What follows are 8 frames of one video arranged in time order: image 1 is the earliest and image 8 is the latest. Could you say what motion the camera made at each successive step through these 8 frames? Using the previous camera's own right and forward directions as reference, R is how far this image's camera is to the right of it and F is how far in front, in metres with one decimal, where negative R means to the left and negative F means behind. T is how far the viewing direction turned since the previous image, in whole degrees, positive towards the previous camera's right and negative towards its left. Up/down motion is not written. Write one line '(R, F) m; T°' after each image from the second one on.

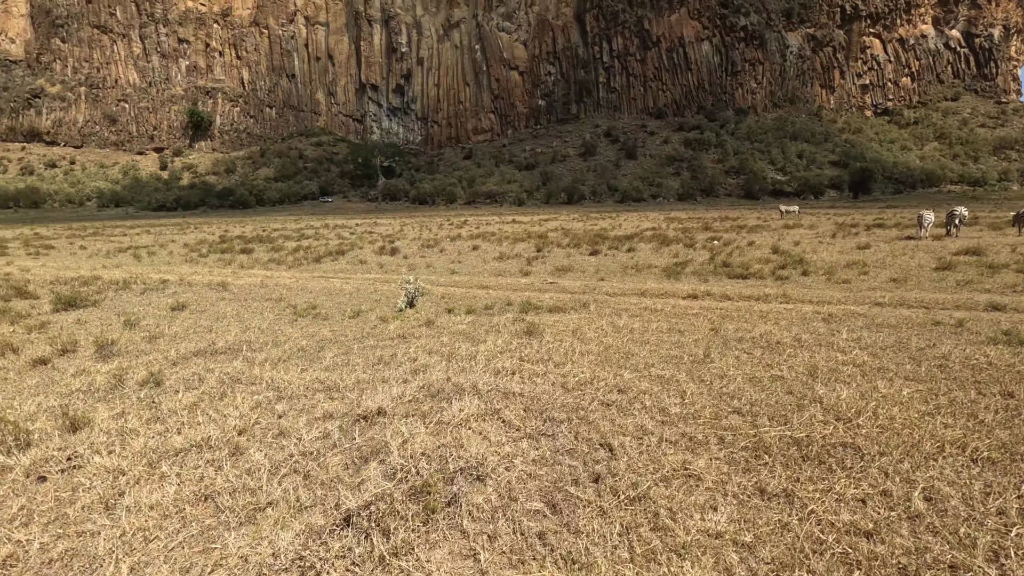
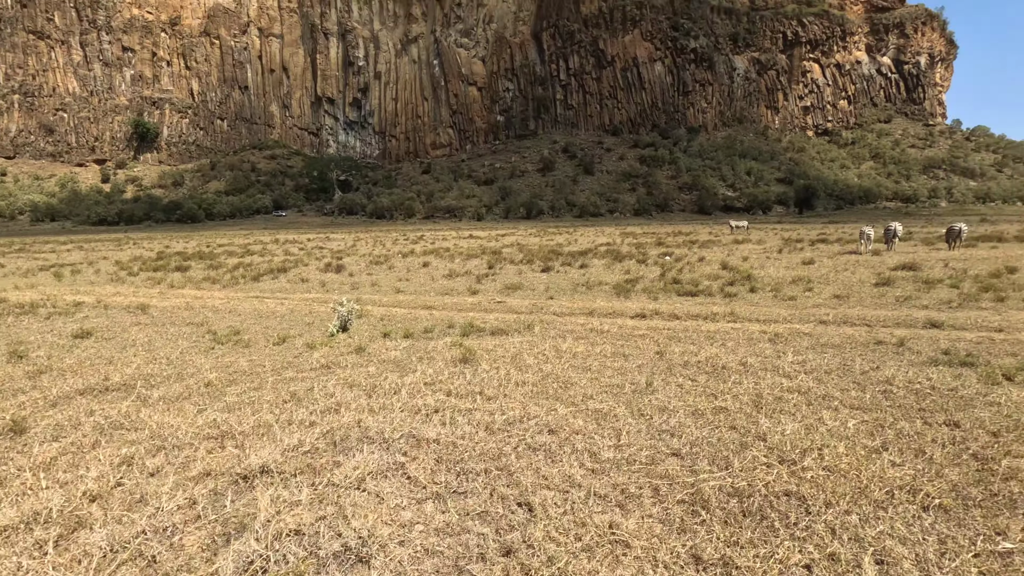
(+0.3, +0.4) m; +4°
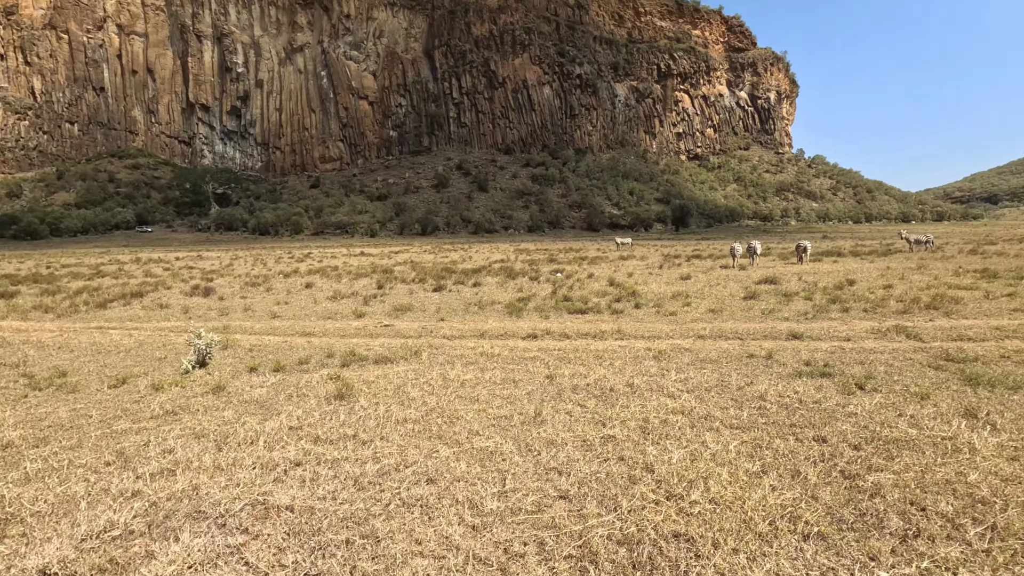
(+0.2, +0.3) m; +11°
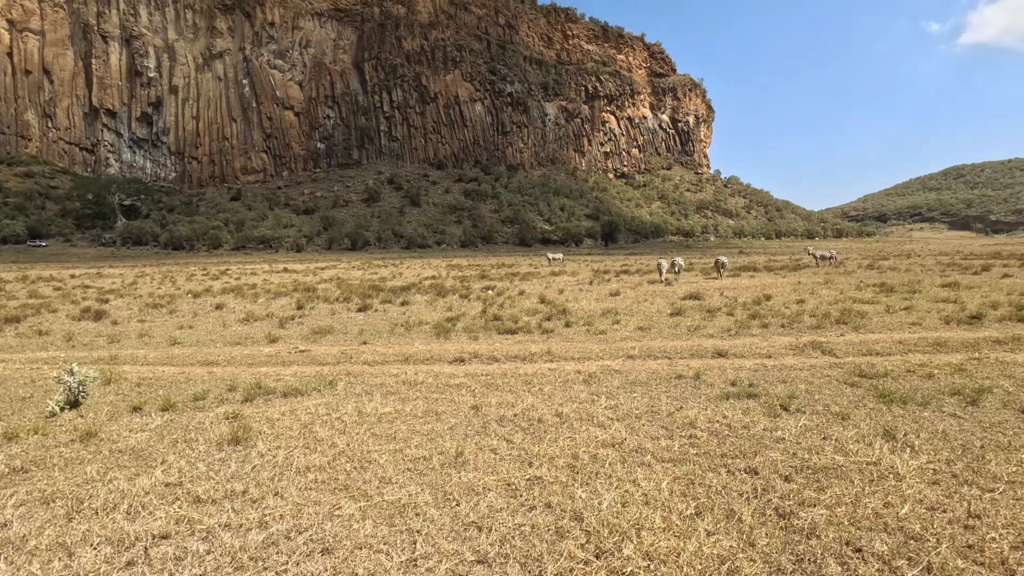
(+0.1, +0.4) m; +7°
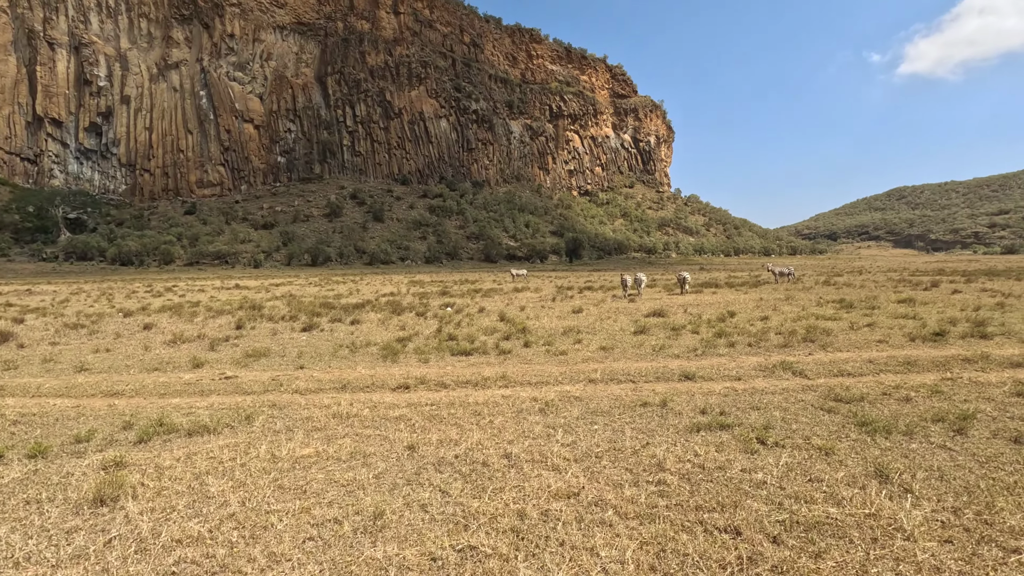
(+0.2, +0.8) m; +4°
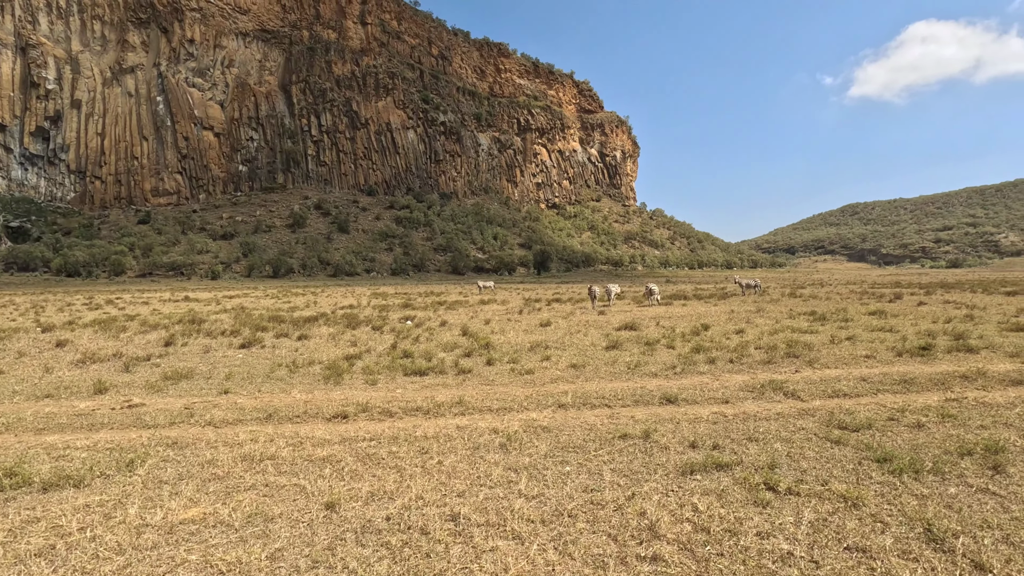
(+0.1, +1.1) m; +3°
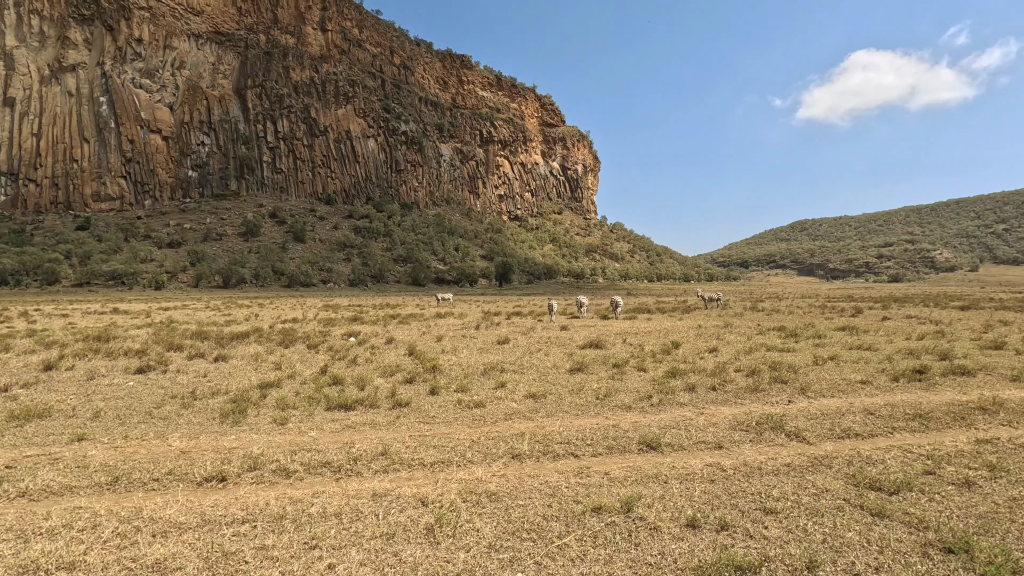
(+0.2, +1.6) m; +4°
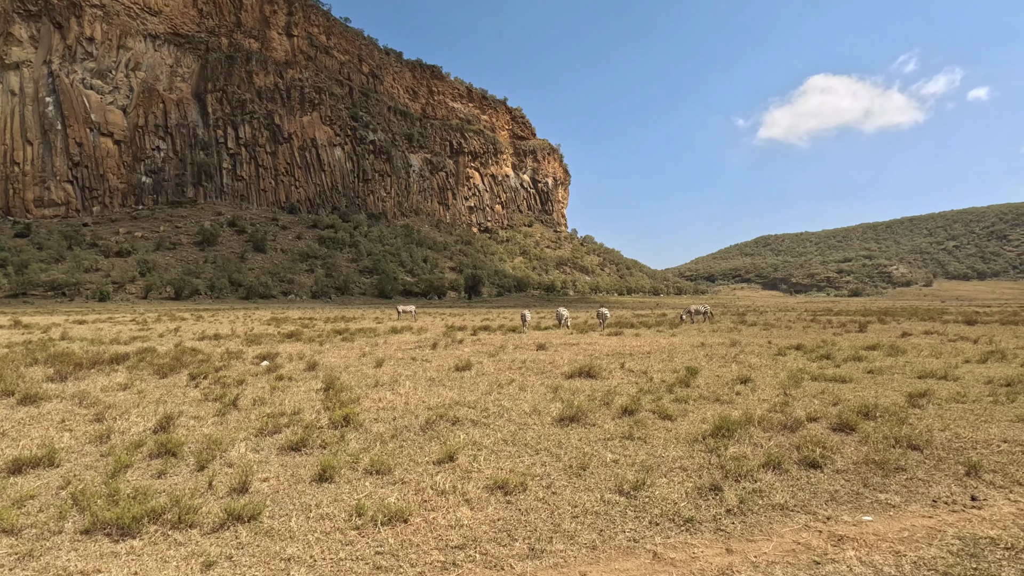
(+0.2, +3.9) m; +3°
